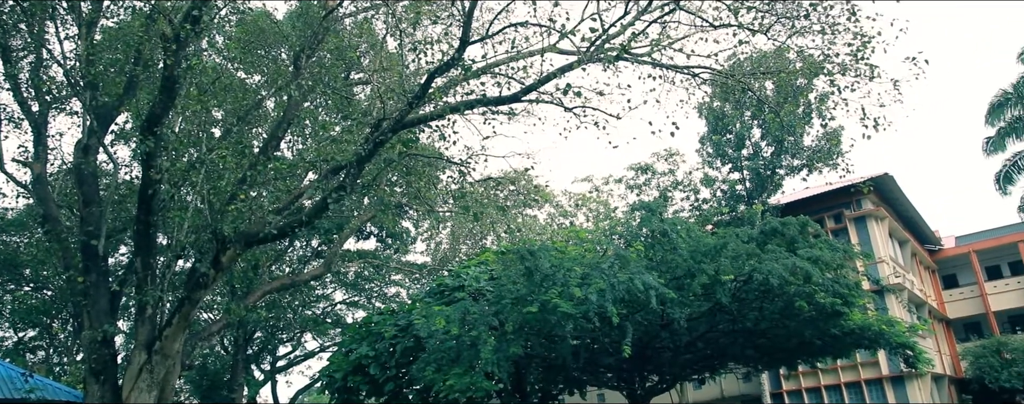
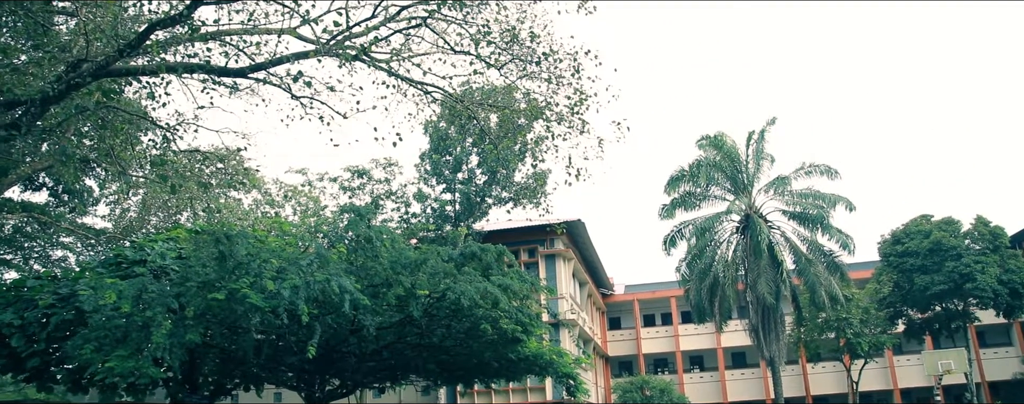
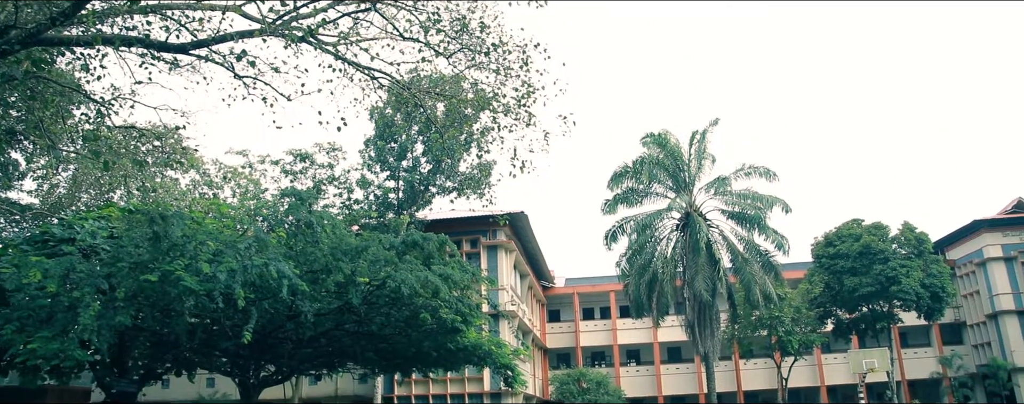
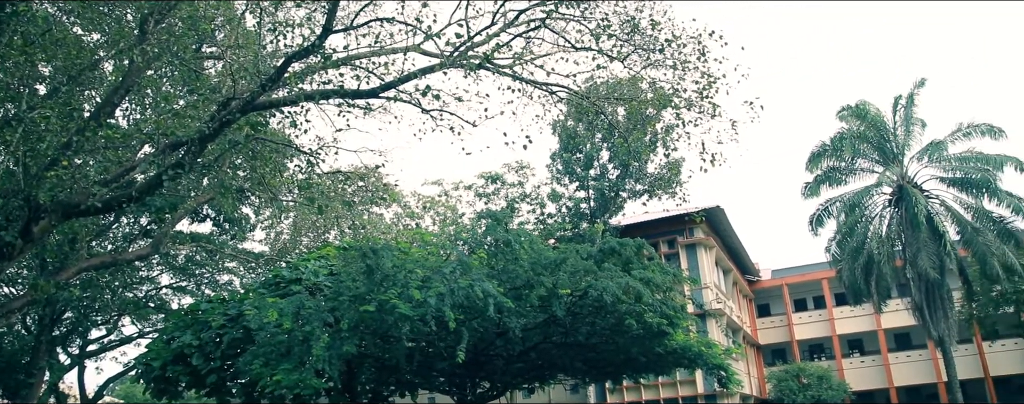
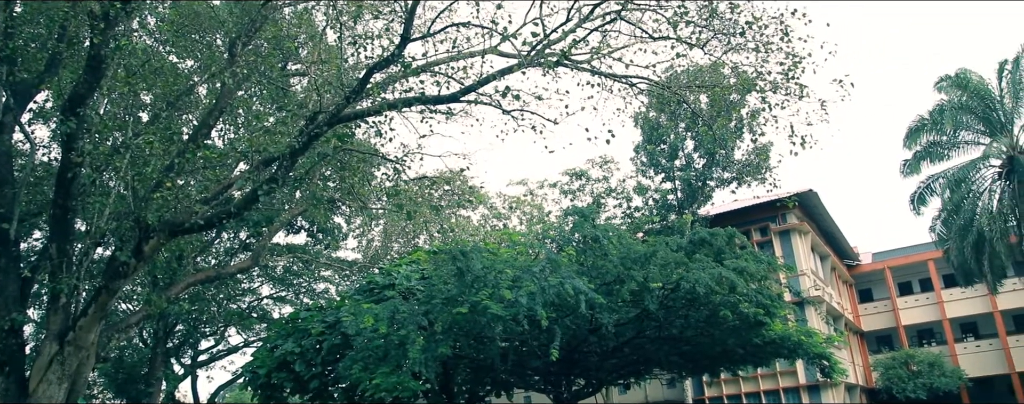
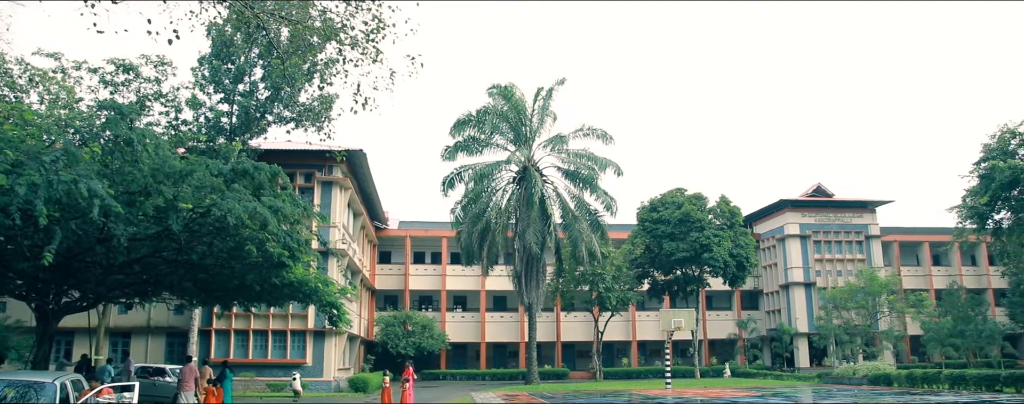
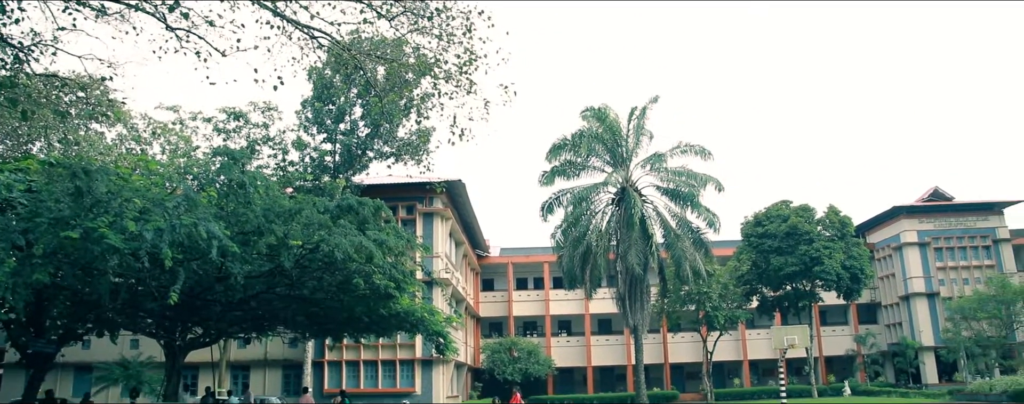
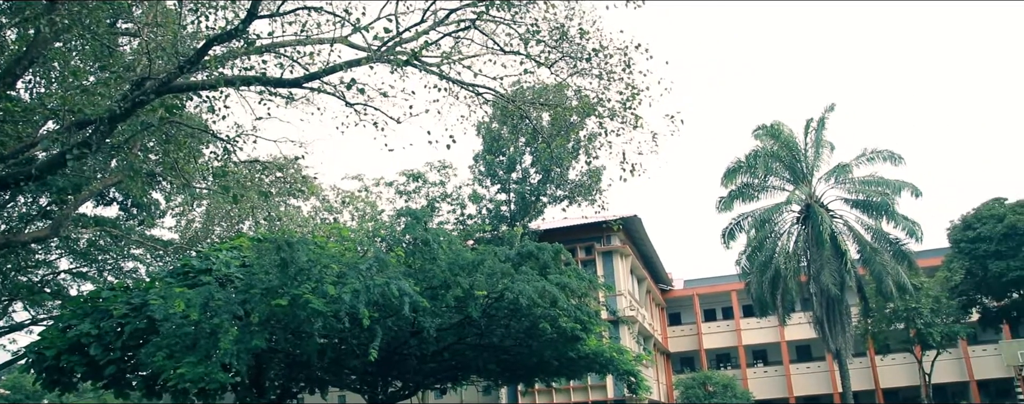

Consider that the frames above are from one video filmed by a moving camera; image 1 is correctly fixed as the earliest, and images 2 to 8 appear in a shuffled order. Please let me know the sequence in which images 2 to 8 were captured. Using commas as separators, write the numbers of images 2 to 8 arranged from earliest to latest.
5, 4, 8, 2, 3, 7, 6
